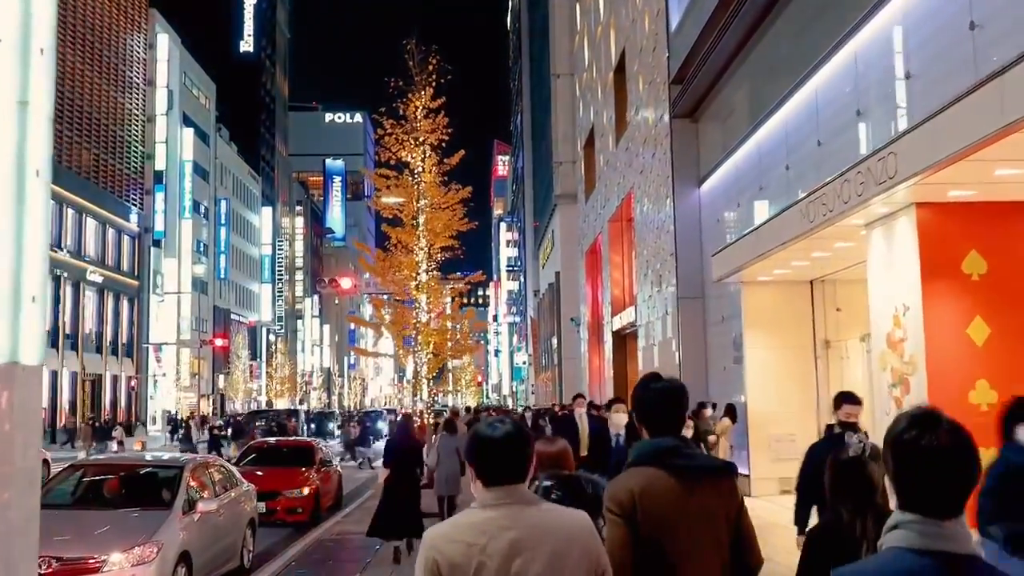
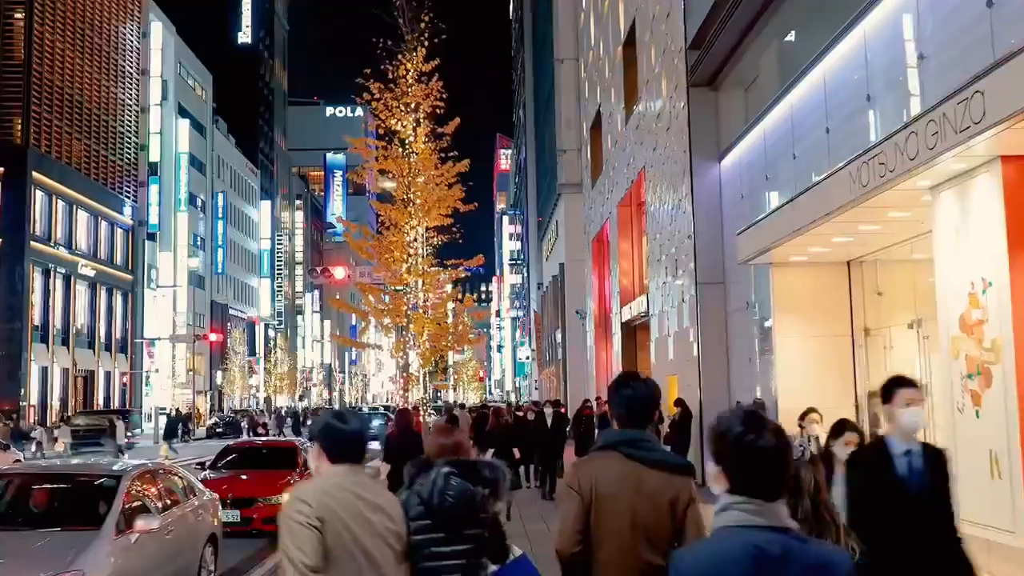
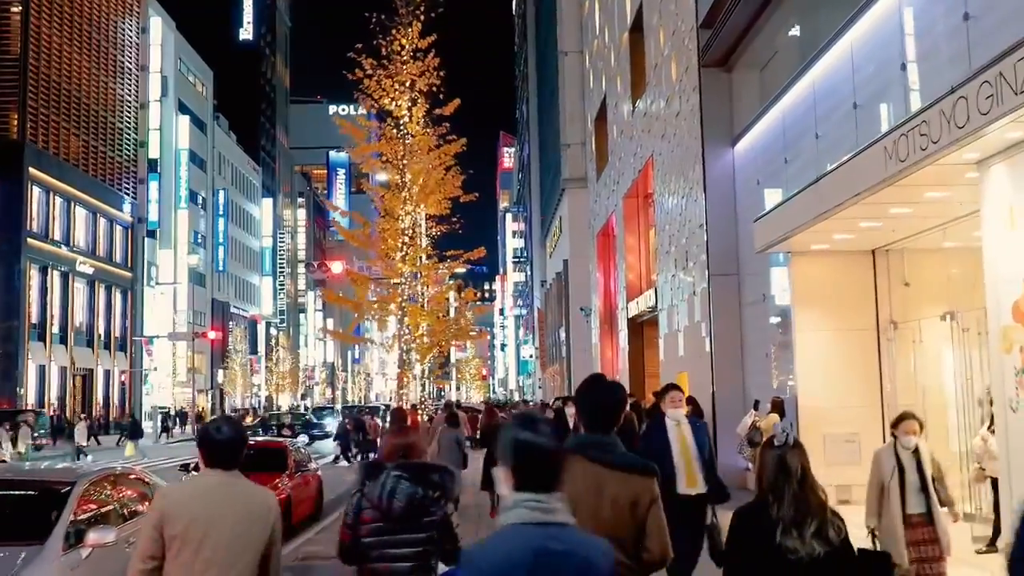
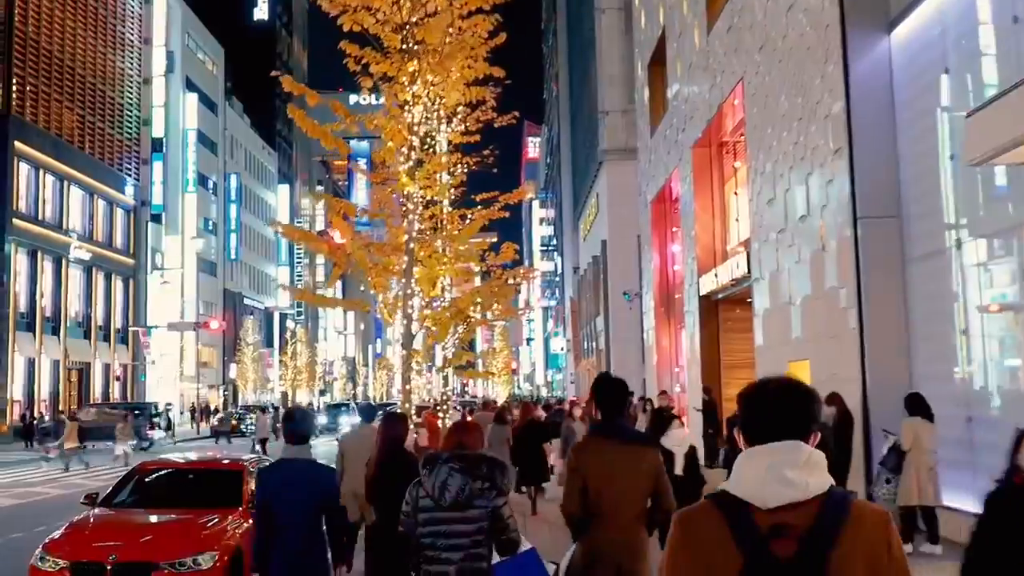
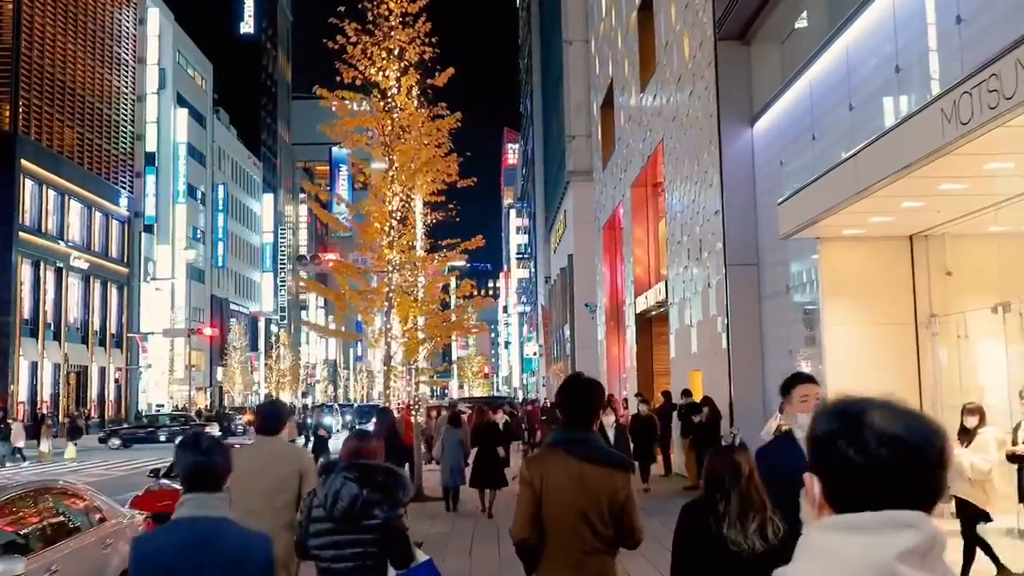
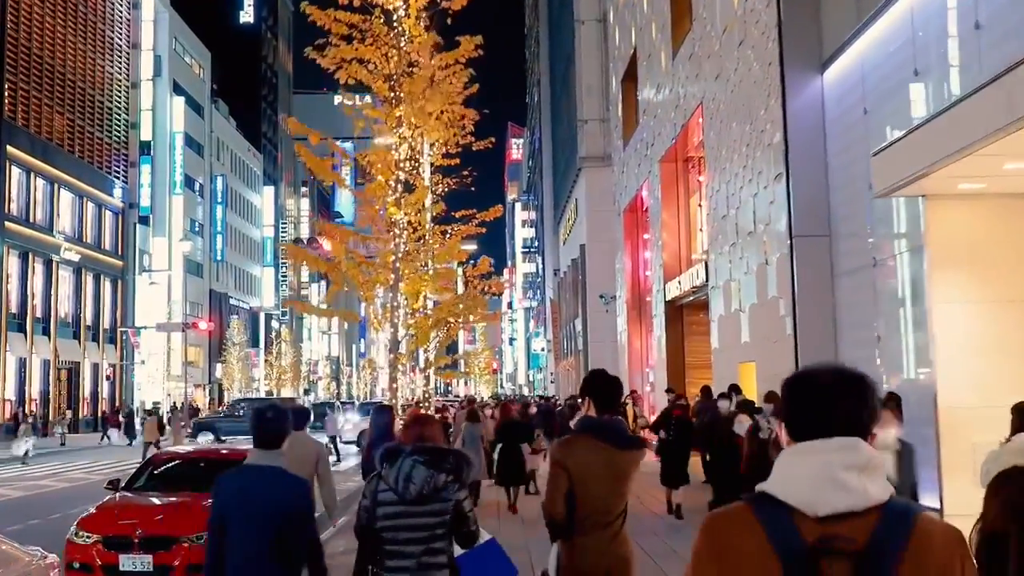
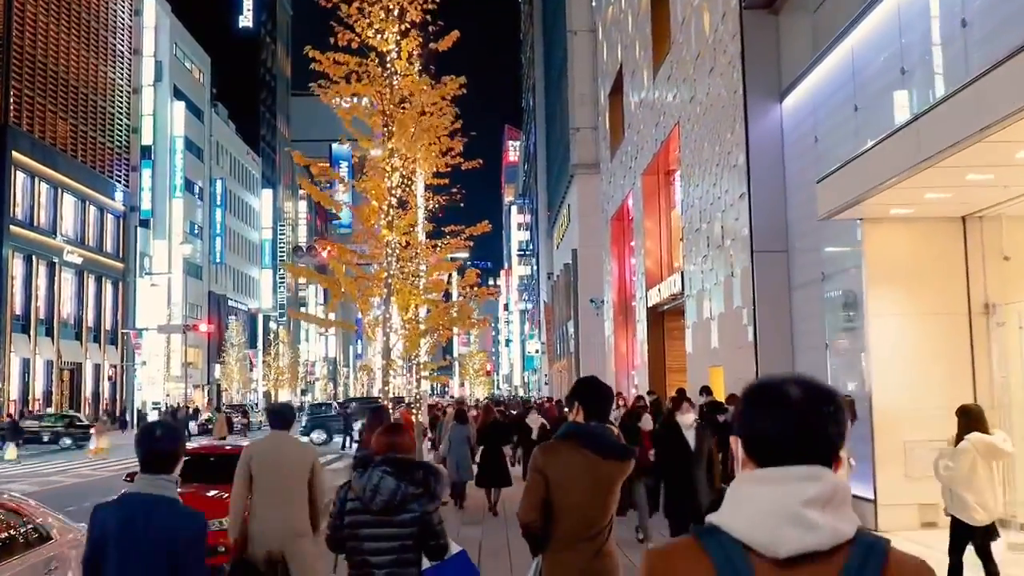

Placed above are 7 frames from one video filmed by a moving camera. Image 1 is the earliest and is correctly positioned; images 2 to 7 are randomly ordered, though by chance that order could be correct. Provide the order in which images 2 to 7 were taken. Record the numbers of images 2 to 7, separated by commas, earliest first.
2, 3, 5, 7, 6, 4
